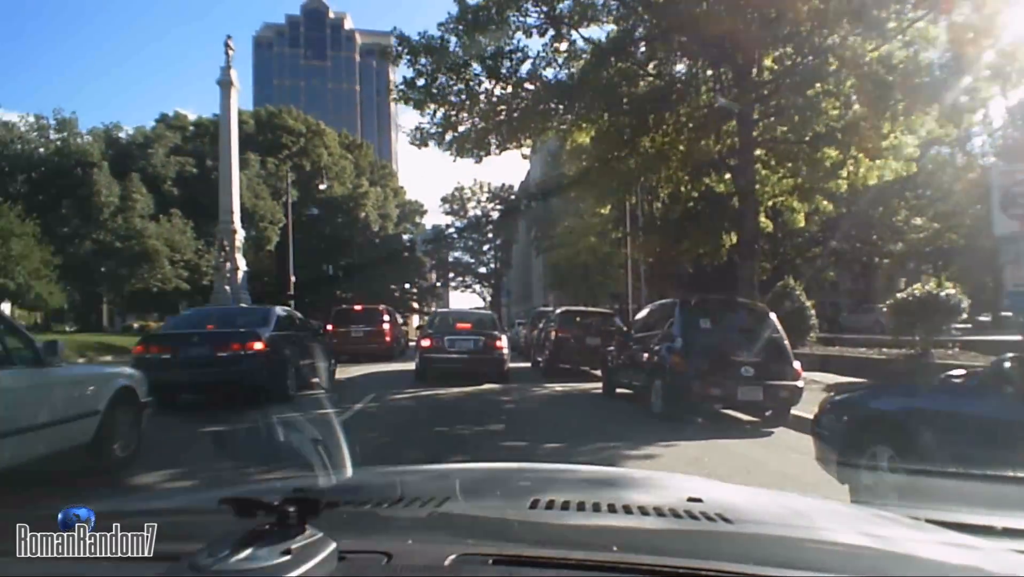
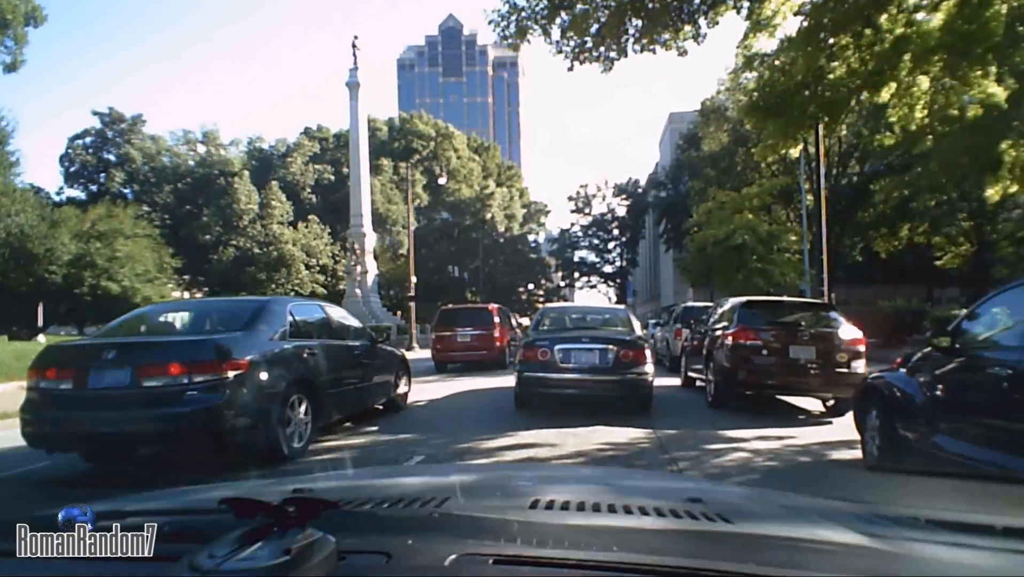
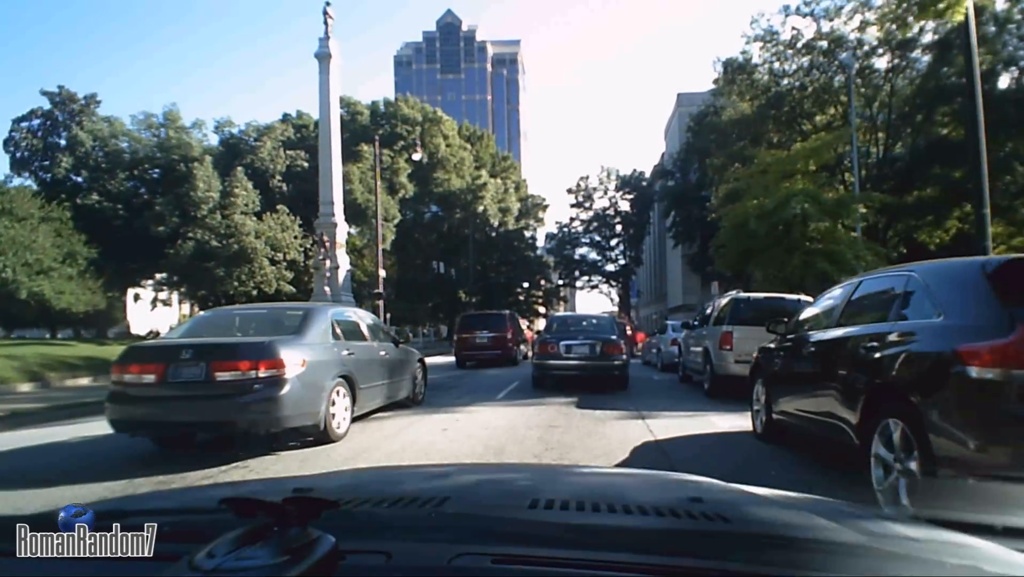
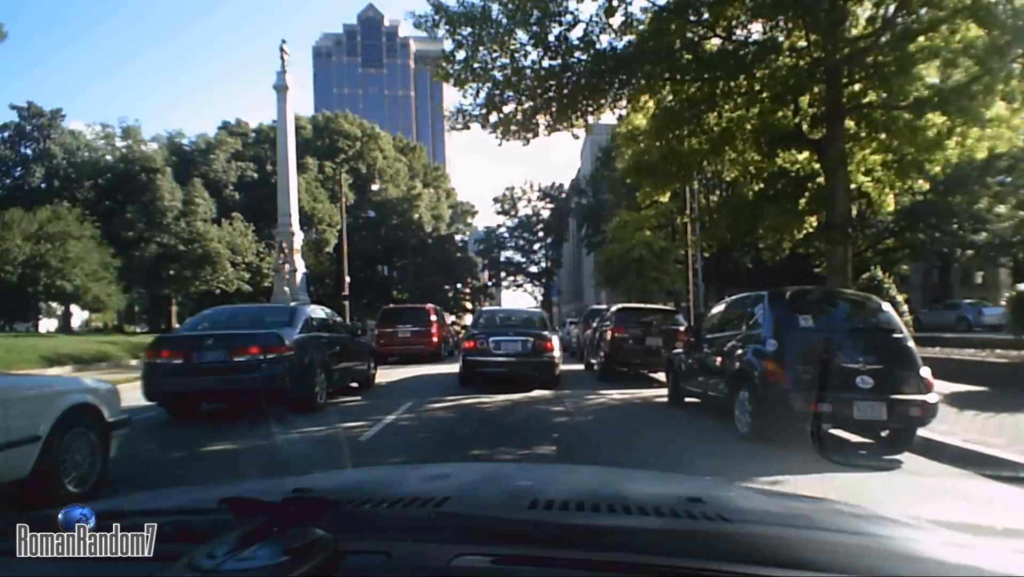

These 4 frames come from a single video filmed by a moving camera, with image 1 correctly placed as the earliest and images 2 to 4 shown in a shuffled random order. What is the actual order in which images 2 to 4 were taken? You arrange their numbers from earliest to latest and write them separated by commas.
4, 2, 3
